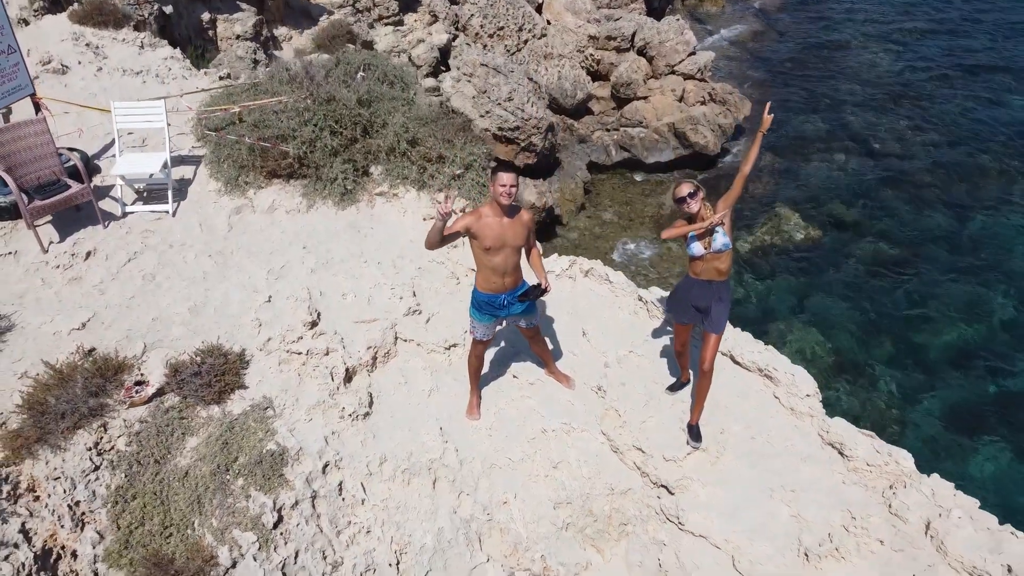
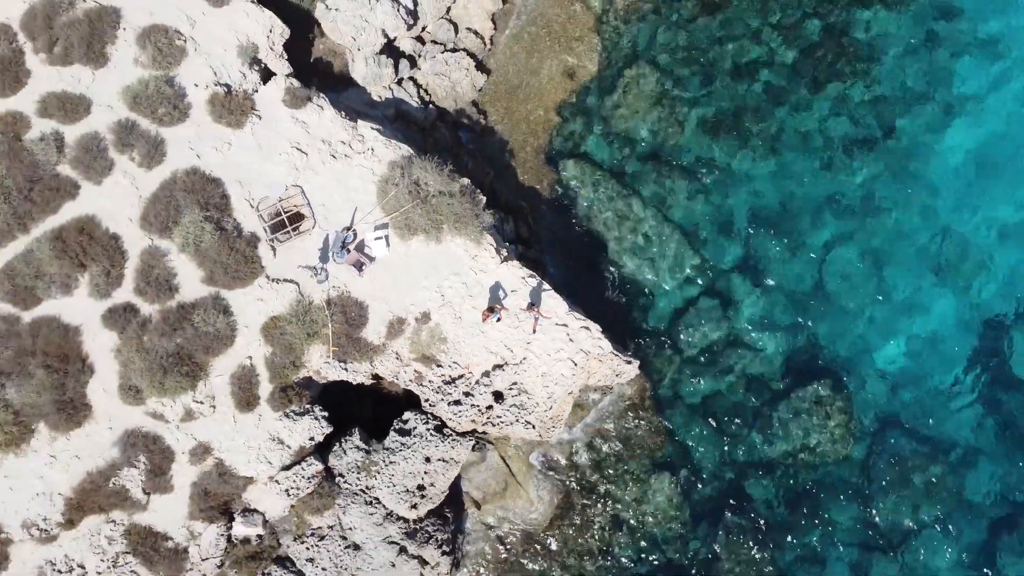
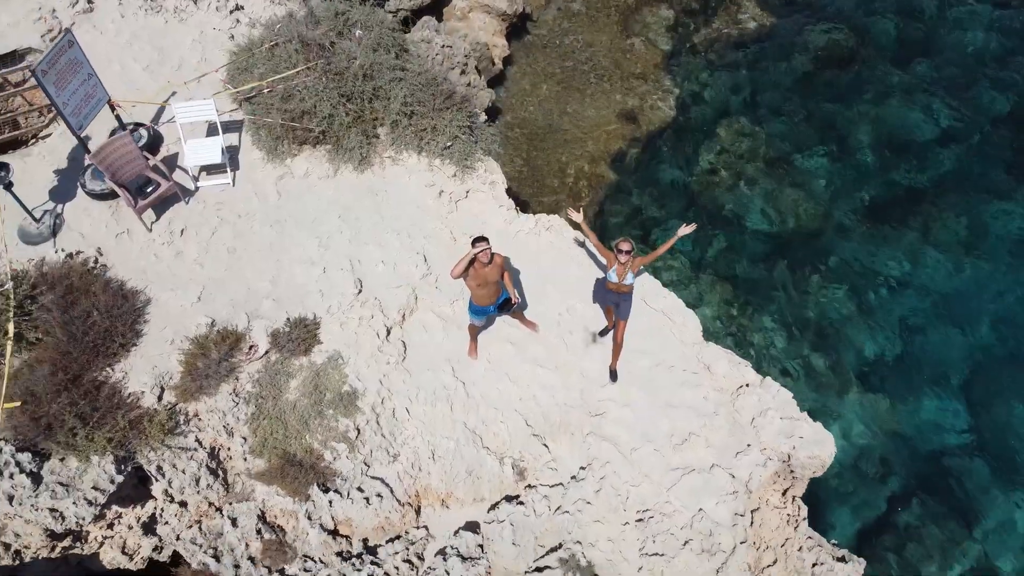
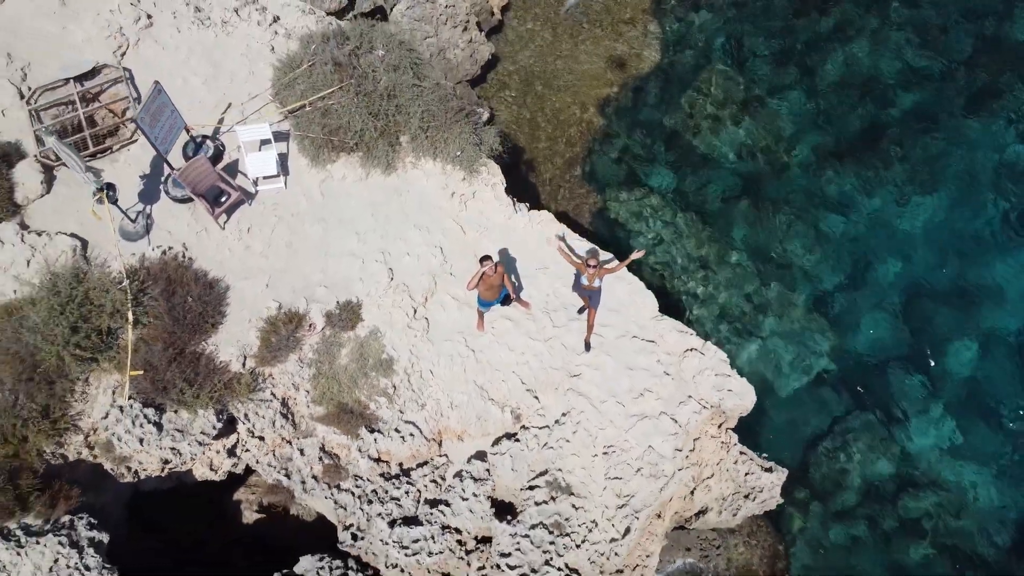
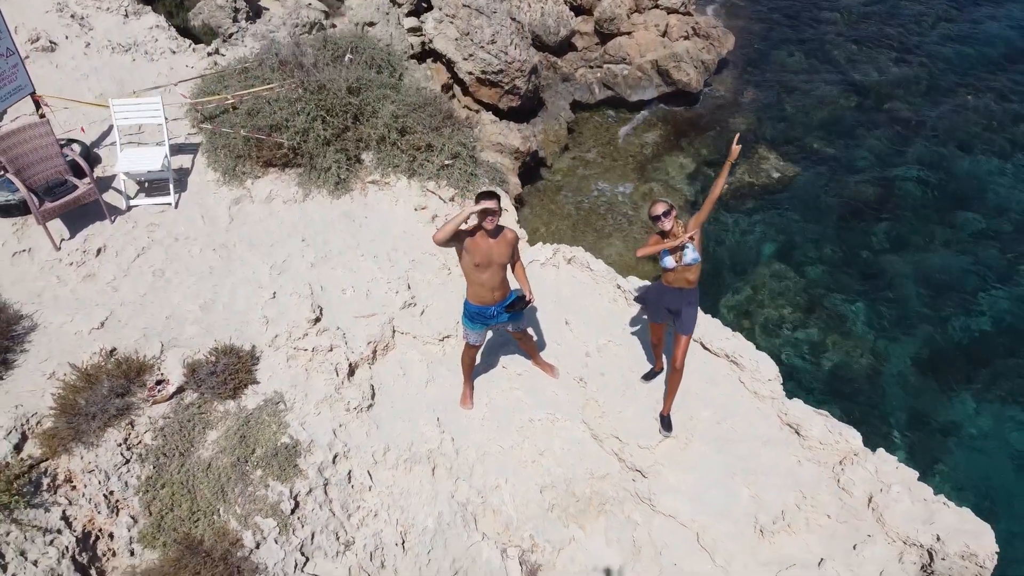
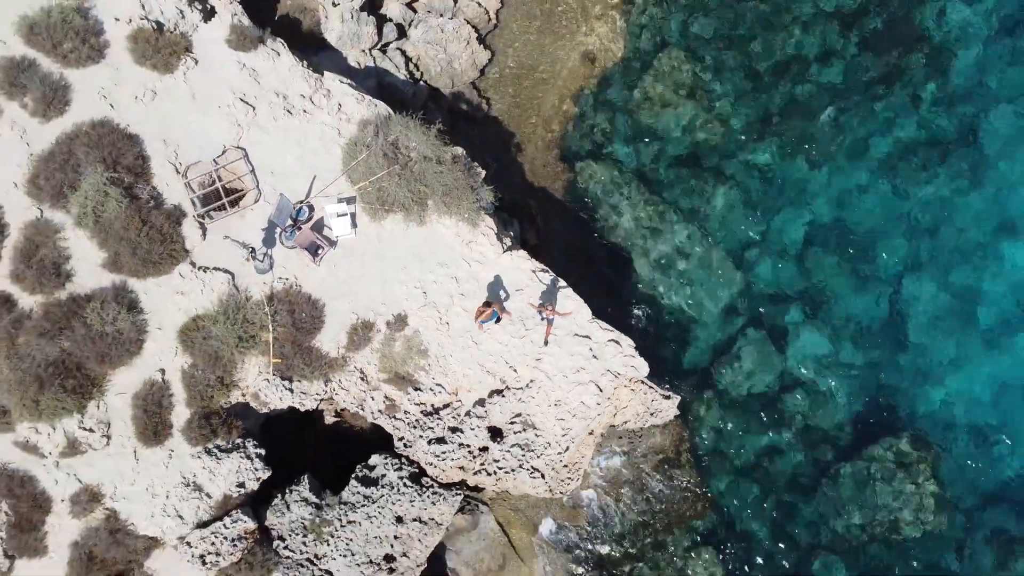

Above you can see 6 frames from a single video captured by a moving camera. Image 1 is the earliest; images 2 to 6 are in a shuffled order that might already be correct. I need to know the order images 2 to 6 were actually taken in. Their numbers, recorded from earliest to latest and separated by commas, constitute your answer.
5, 3, 4, 6, 2
